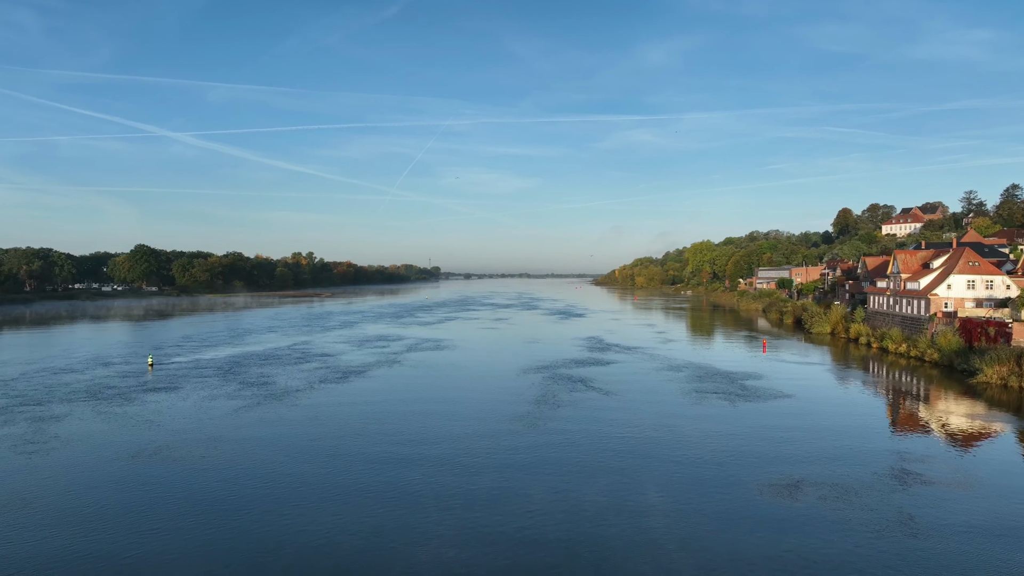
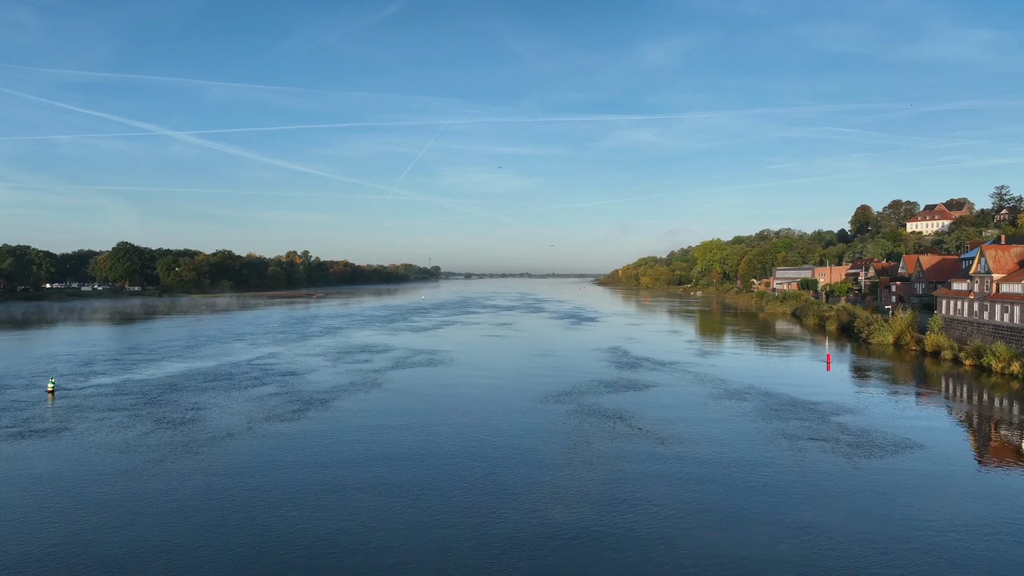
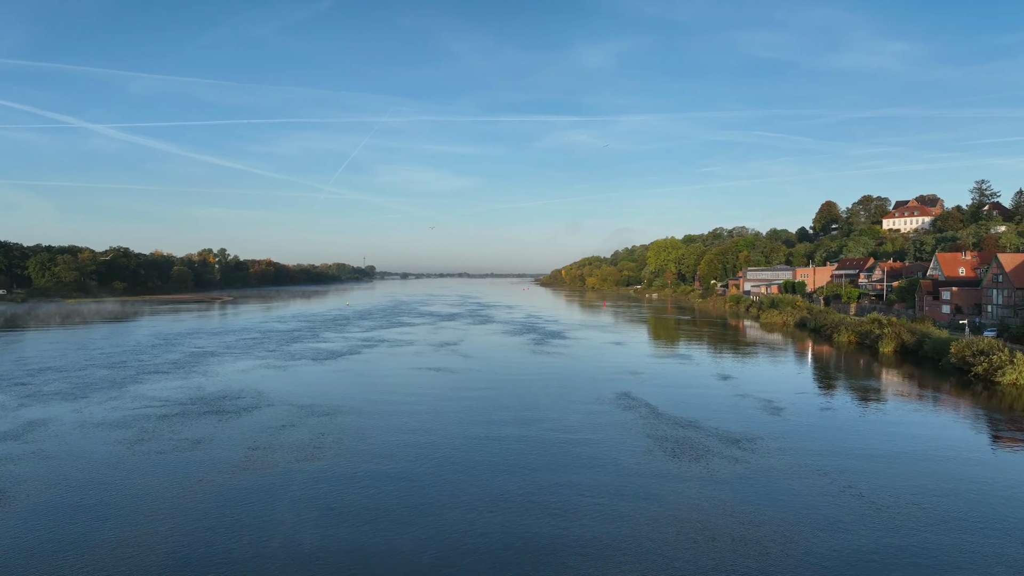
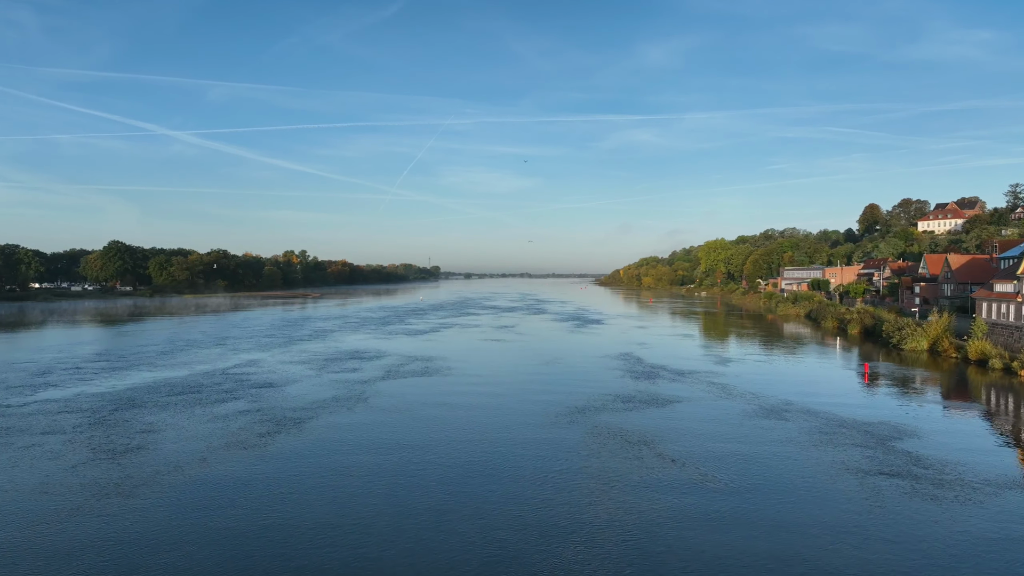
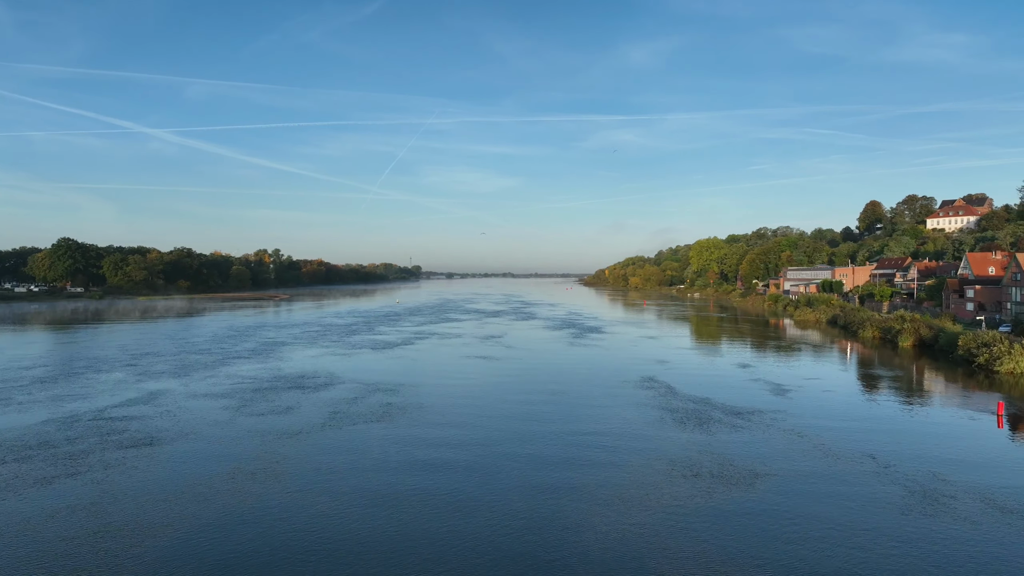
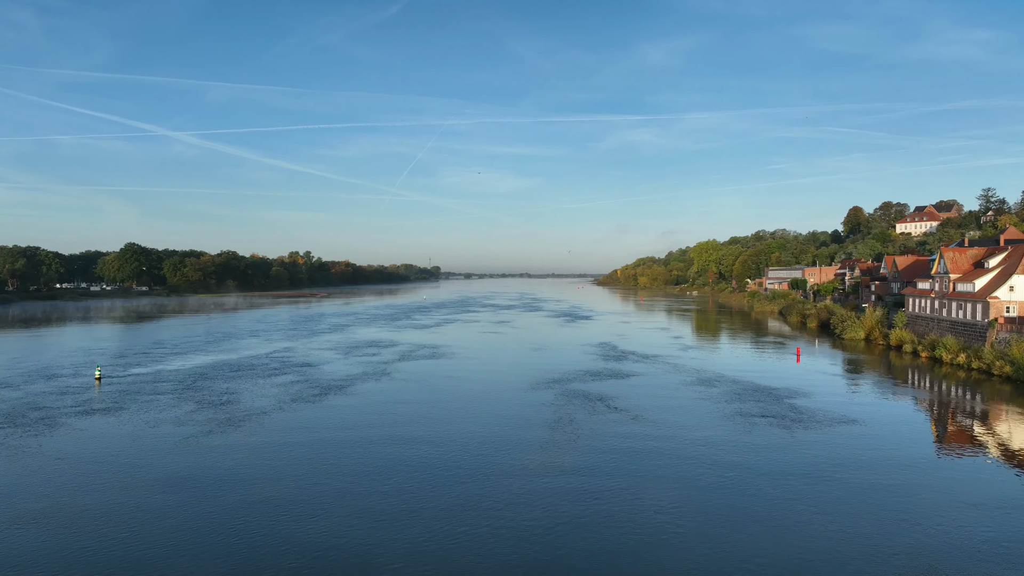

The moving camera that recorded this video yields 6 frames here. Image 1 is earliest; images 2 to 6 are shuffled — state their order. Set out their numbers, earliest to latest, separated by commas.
6, 2, 4, 5, 3
